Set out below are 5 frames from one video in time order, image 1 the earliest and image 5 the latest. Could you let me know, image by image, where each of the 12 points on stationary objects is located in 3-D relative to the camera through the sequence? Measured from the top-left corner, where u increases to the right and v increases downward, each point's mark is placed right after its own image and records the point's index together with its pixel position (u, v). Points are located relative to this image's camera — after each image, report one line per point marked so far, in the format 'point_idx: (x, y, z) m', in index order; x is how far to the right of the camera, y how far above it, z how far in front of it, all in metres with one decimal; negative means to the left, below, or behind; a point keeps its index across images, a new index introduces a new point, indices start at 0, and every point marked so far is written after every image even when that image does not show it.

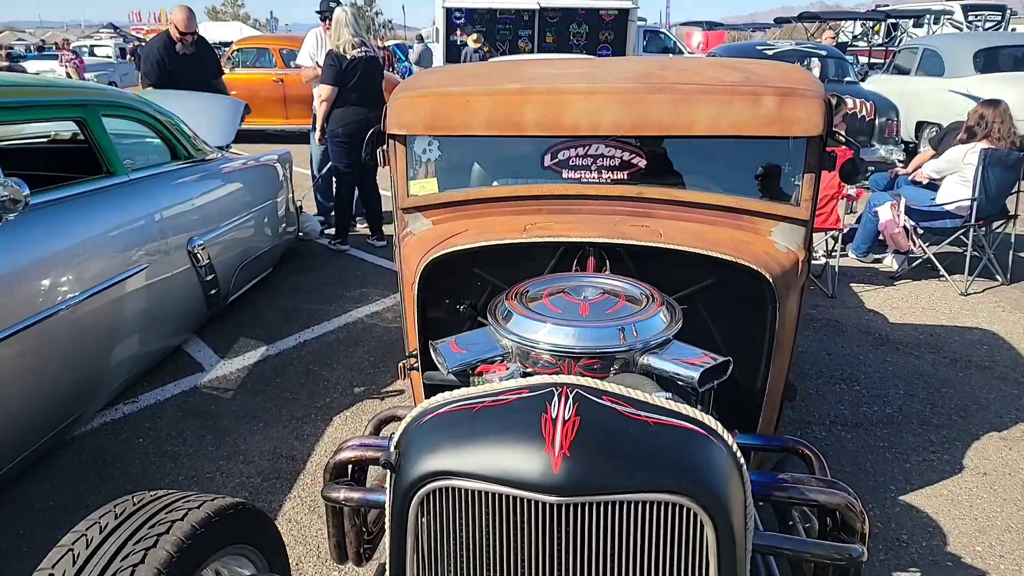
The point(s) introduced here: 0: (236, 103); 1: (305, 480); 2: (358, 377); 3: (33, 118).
0: (-2.0, +1.3, +5.1) m
1: (-0.8, -0.8, +3.0) m
2: (-0.8, -0.4, +4.0) m
3: (-1.9, +0.7, +3.0) m
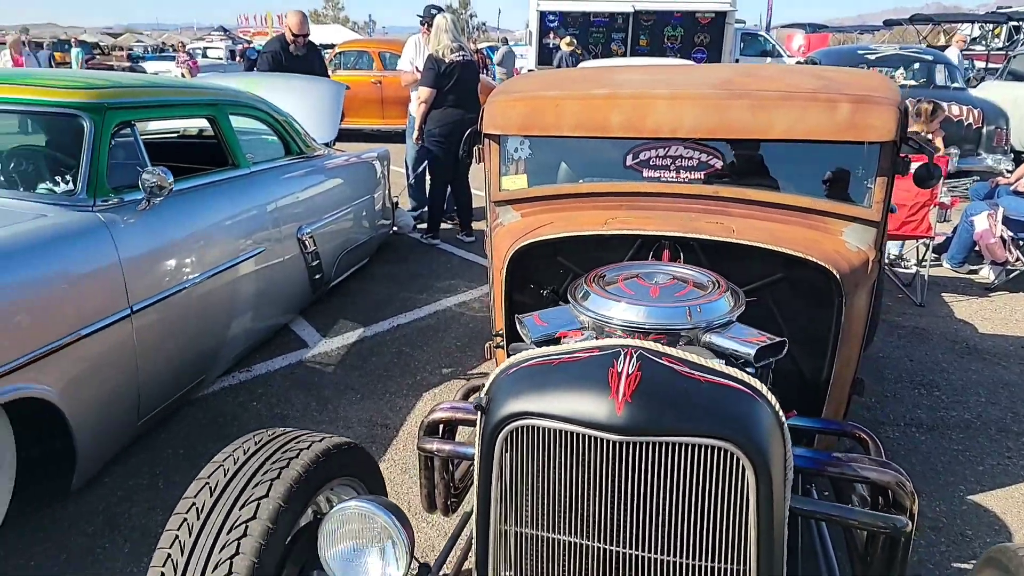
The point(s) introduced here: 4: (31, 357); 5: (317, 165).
0: (-1.3, +1.4, +5.6) m
1: (-0.5, -0.7, +3.3) m
2: (-0.3, -0.4, +4.3) m
3: (-1.5, +0.8, +3.5) m
4: (-1.5, -0.2, +2.3) m
5: (-1.2, +0.8, +4.7) m
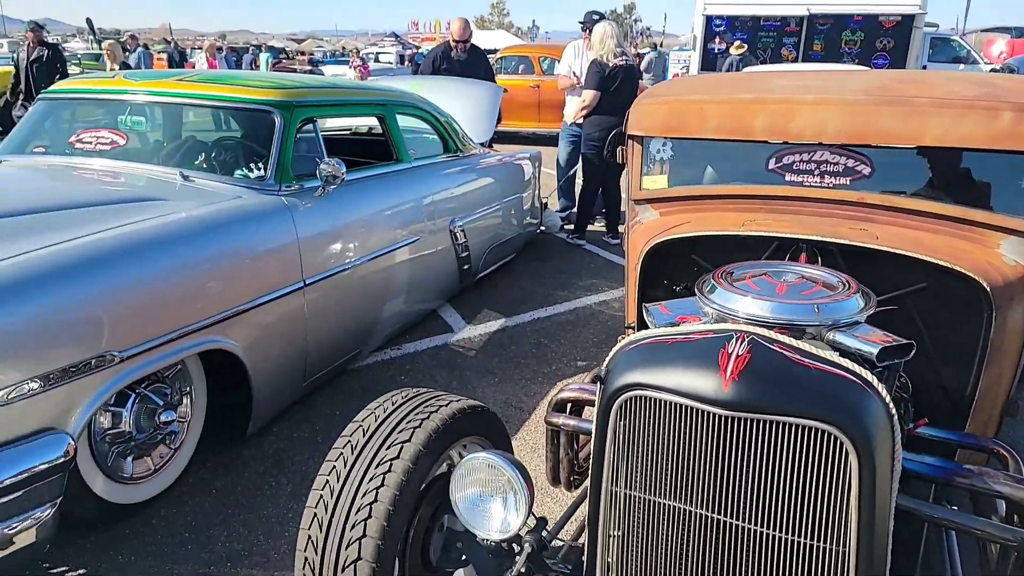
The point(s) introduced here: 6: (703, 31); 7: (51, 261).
0: (-0.2, +1.5, +5.9) m
1: (+0.1, -0.6, +3.5) m
2: (+0.4, -0.3, +4.5) m
3: (-0.8, +0.9, +3.9) m
4: (-1.0, -0.1, +2.7) m
5: (-0.3, +0.8, +5.1) m
6: (+3.4, +4.7, +14.0) m
7: (-1.3, +0.1, +2.2) m
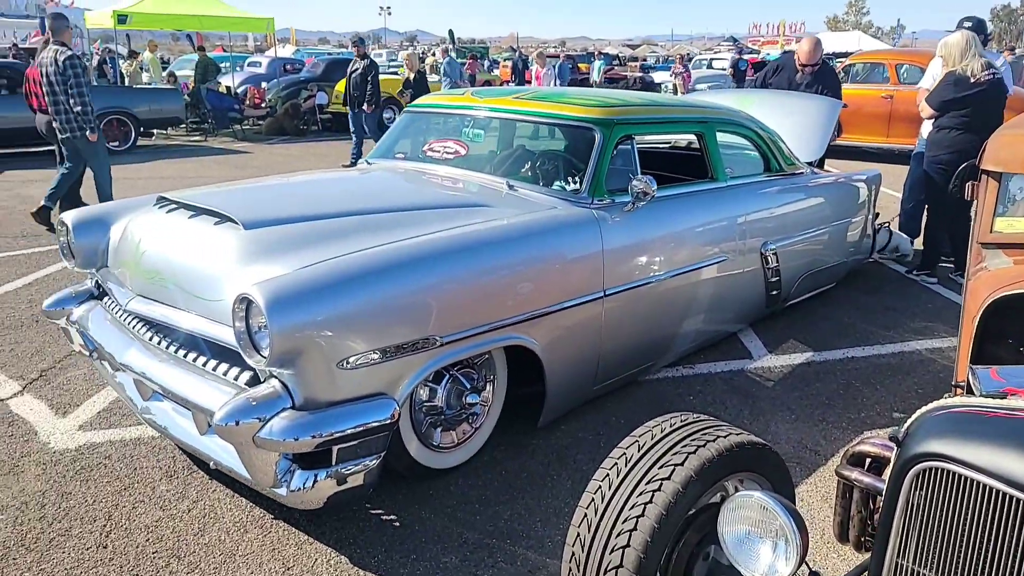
0: (+2.2, +1.3, +5.5) m
1: (+1.3, -0.8, +3.3) m
2: (+2.1, -0.6, +4.0) m
3: (+0.8, +0.8, +3.9) m
4: (+0.1, -0.1, +3.0) m
5: (+1.8, +0.7, +4.8) m
6: (+9.0, +3.8, +11.6) m
7: (-0.4, +0.1, +2.6) m
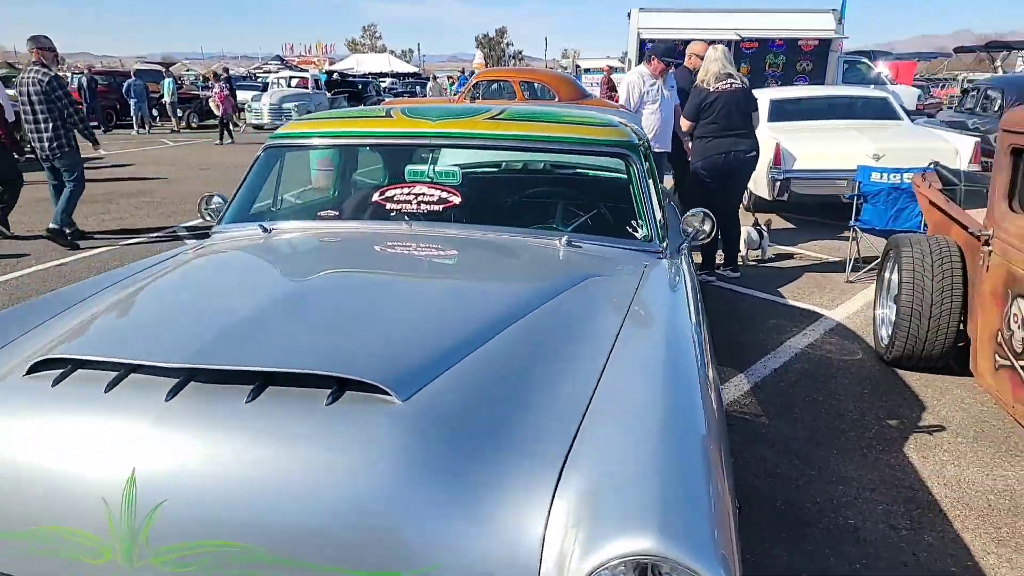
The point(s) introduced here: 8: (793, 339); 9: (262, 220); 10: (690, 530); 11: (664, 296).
0: (+0.8, +1.2, +5.4) m
1: (+1.5, -0.9, +3.1) m
2: (+1.7, -0.6, +4.1) m
3: (+0.5, +0.6, +3.3) m
4: (+0.6, -0.4, +2.1) m
5: (+0.9, +0.5, +4.5) m
6: (+2.8, +4.3, +14.0) m
7: (+0.3, -0.2, +1.6) m
8: (+1.7, -0.4, +4.8) m
9: (-0.9, +0.3, +2.8) m
10: (+0.3, -0.4, +1.1) m
11: (+0.4, 0.0, +2.1) m
